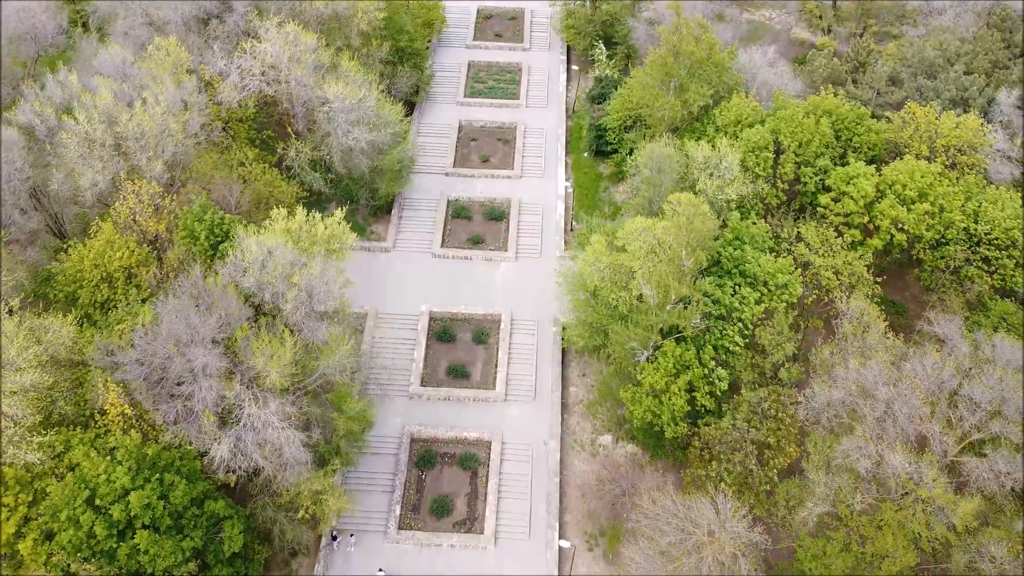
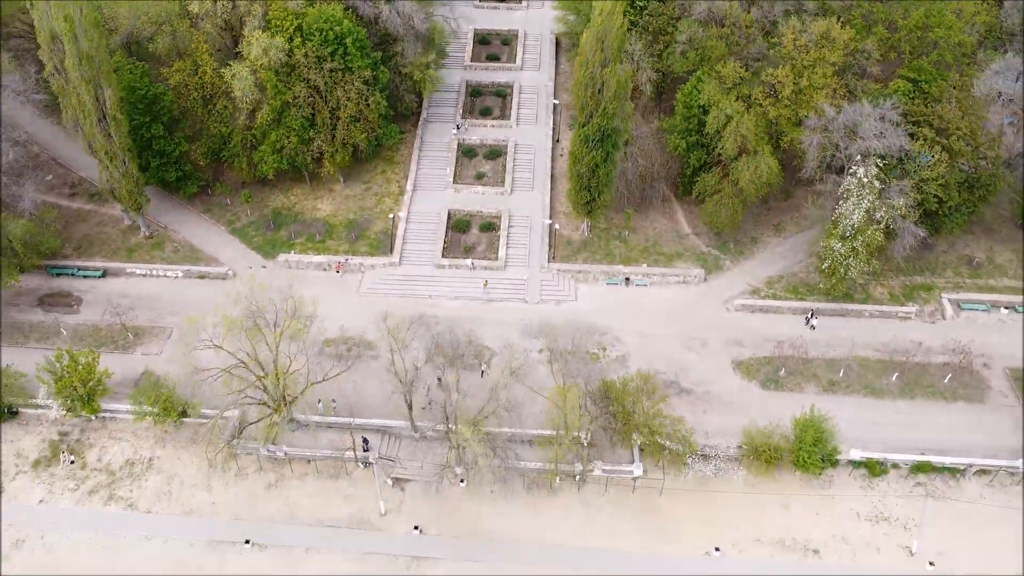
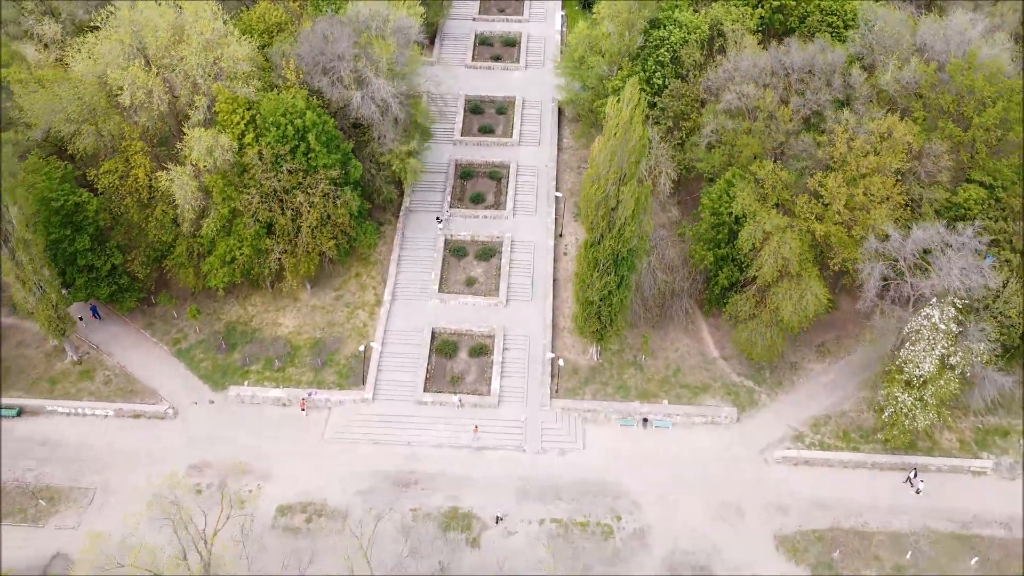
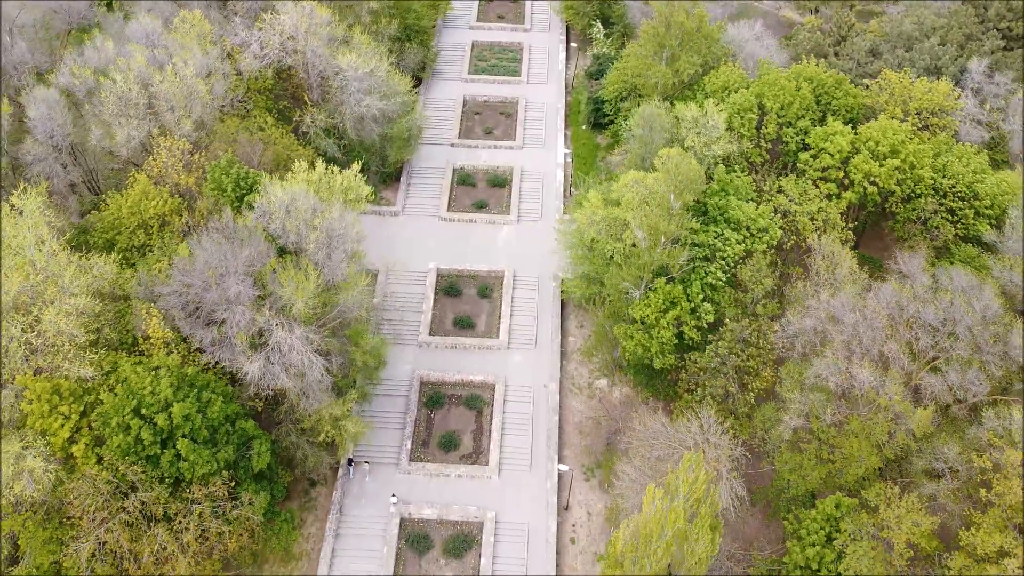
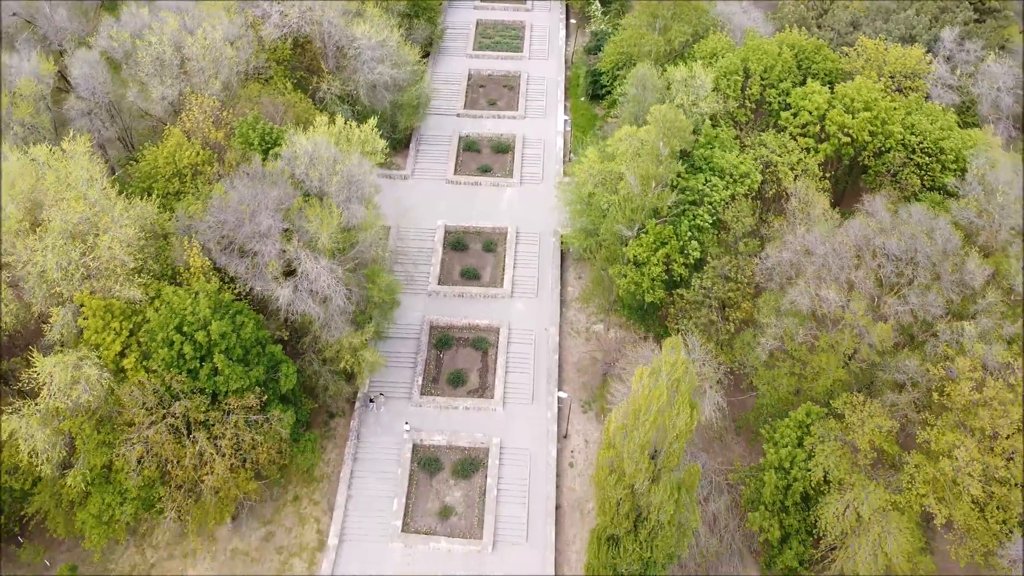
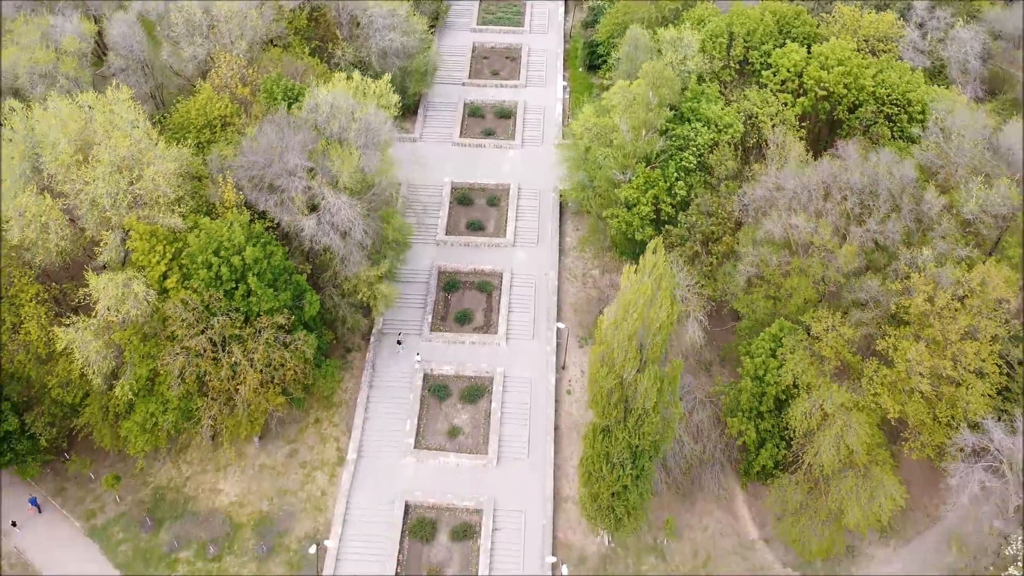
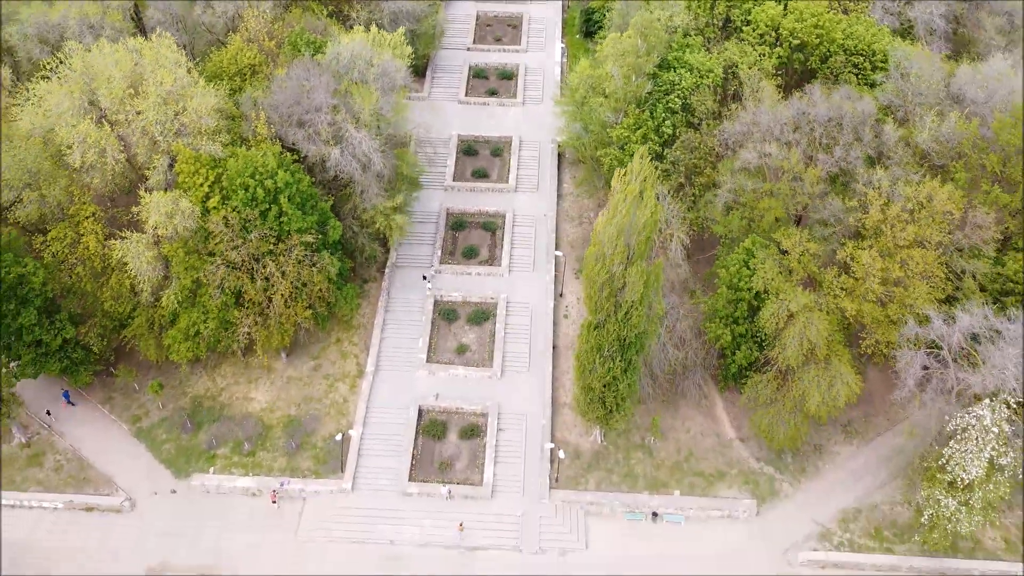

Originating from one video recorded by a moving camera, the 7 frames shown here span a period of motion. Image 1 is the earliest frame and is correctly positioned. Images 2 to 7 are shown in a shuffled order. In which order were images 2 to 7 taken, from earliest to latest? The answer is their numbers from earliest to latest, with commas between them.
4, 5, 6, 7, 3, 2
